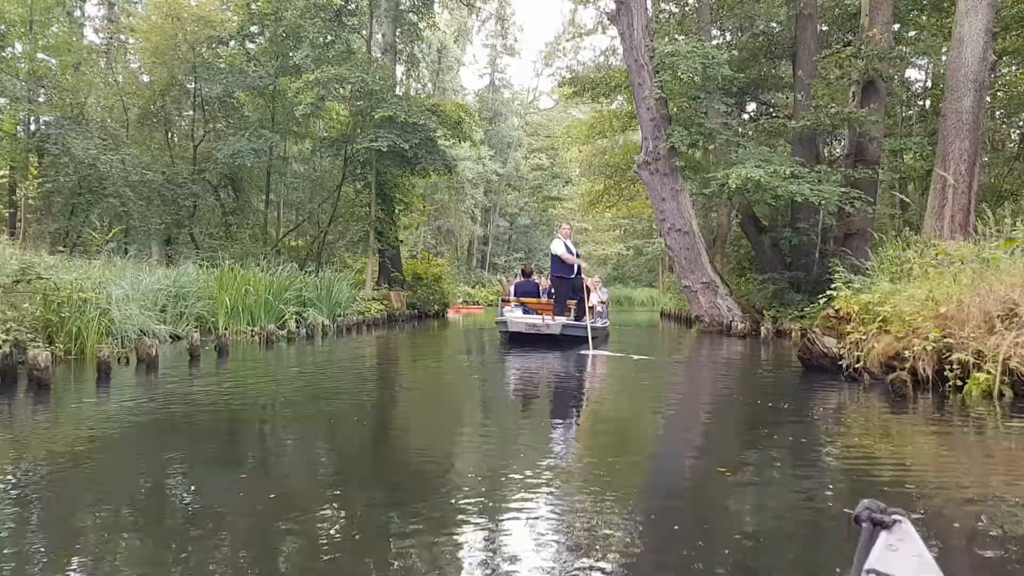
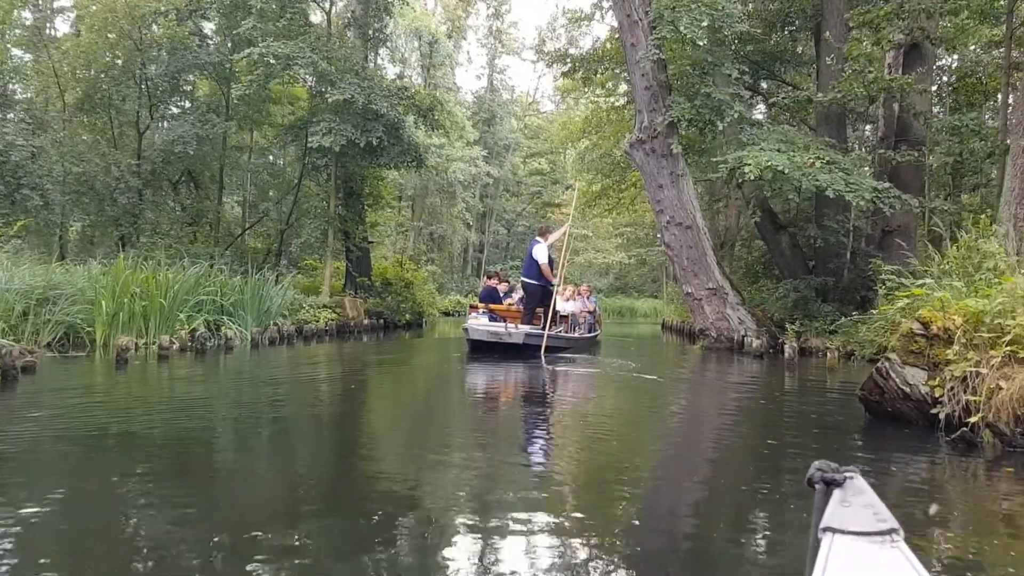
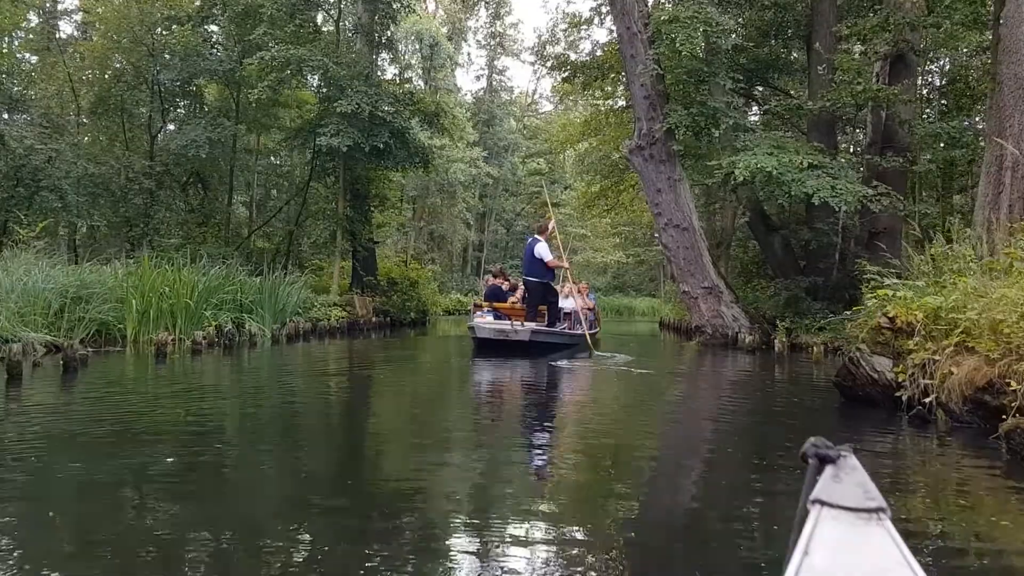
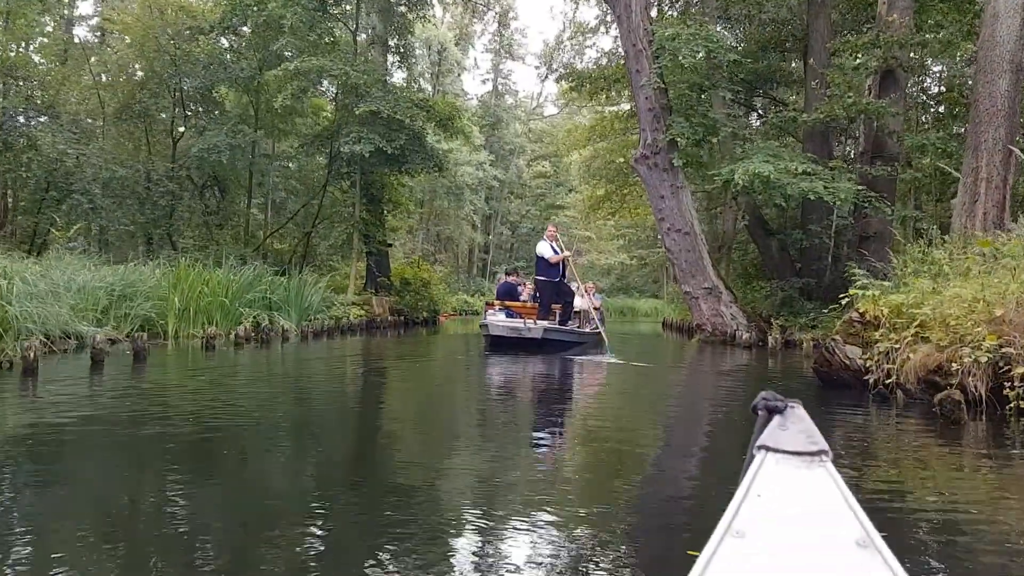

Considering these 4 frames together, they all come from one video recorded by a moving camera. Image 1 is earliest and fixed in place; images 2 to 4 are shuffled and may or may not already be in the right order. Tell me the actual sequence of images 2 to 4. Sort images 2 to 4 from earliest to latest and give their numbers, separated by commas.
4, 3, 2
